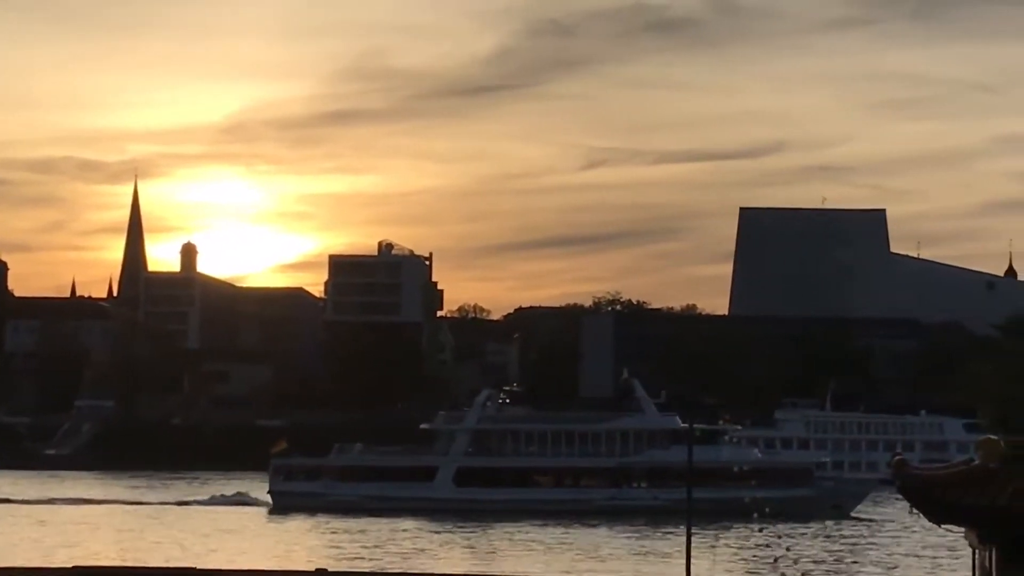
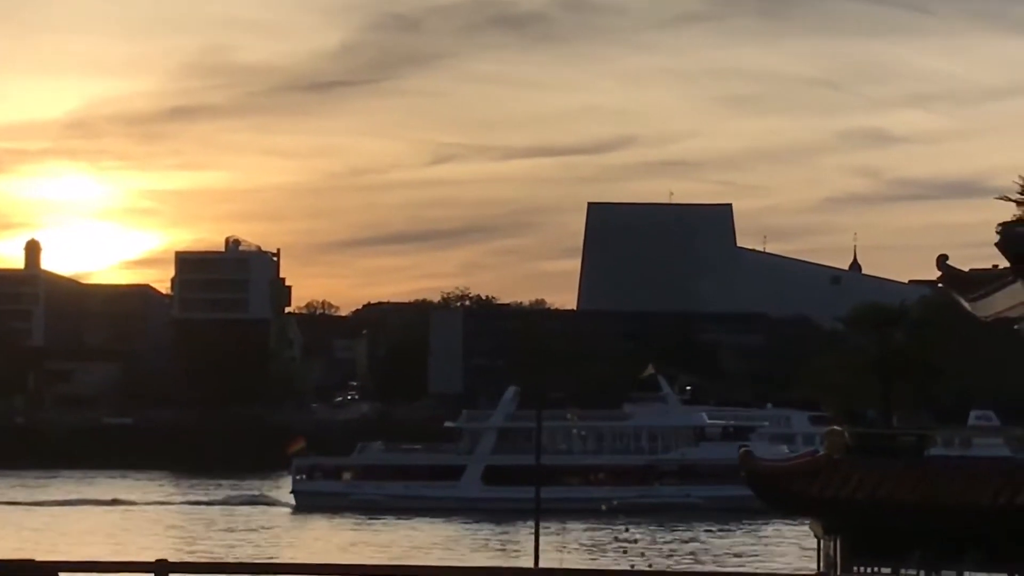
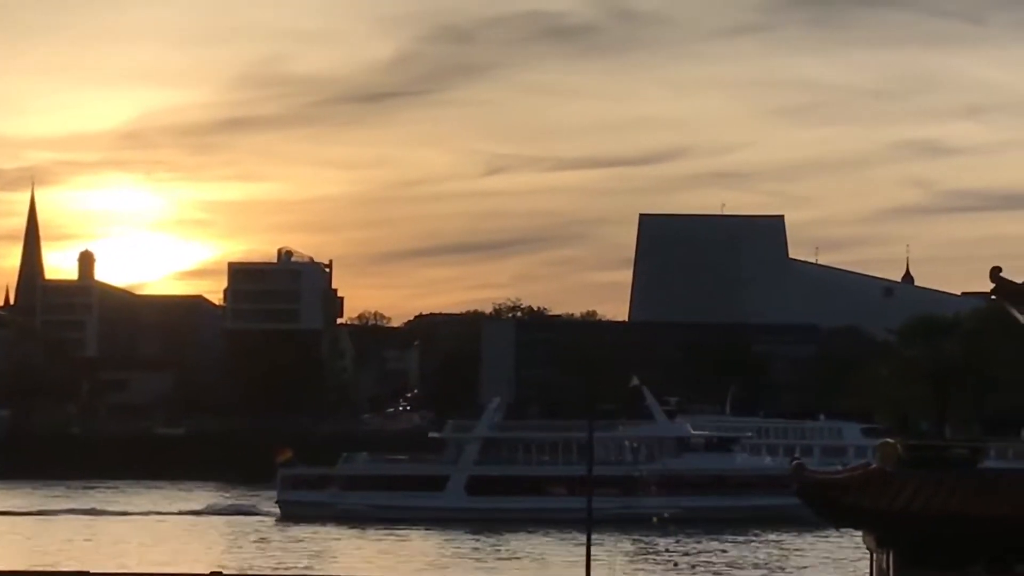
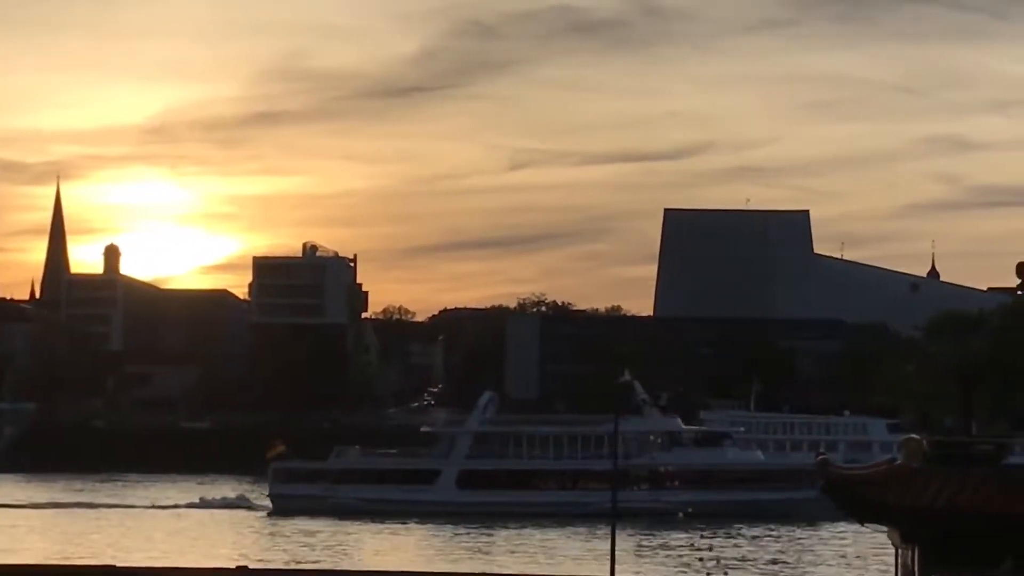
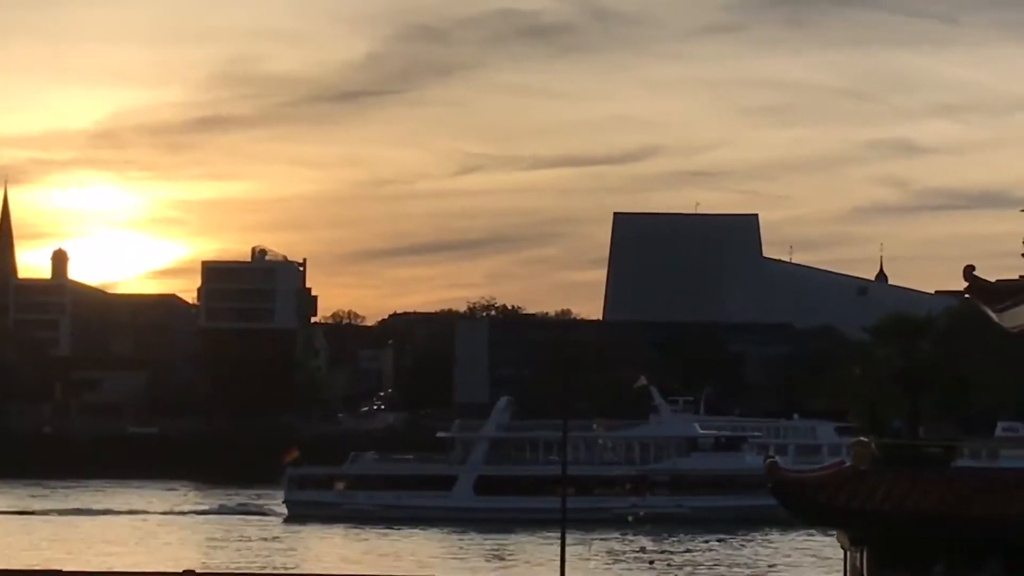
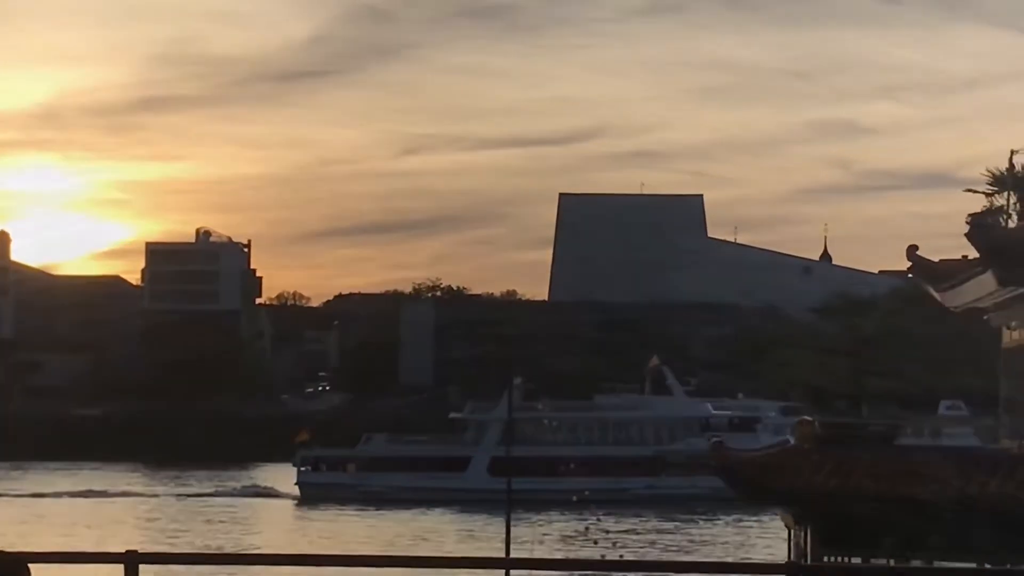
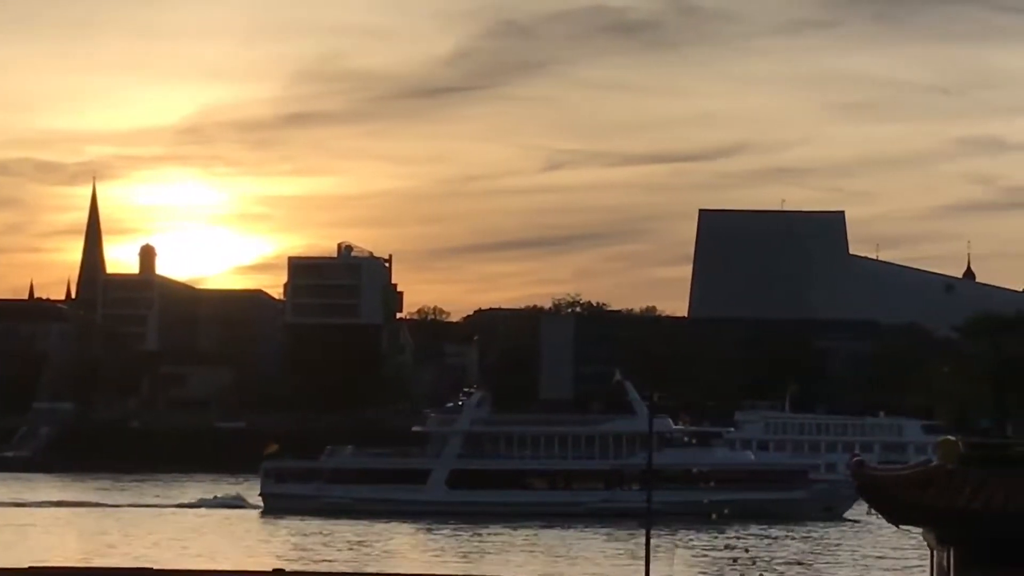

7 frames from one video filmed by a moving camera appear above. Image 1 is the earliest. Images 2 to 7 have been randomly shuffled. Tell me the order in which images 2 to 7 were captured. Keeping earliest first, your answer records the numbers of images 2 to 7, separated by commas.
7, 4, 3, 5, 2, 6
